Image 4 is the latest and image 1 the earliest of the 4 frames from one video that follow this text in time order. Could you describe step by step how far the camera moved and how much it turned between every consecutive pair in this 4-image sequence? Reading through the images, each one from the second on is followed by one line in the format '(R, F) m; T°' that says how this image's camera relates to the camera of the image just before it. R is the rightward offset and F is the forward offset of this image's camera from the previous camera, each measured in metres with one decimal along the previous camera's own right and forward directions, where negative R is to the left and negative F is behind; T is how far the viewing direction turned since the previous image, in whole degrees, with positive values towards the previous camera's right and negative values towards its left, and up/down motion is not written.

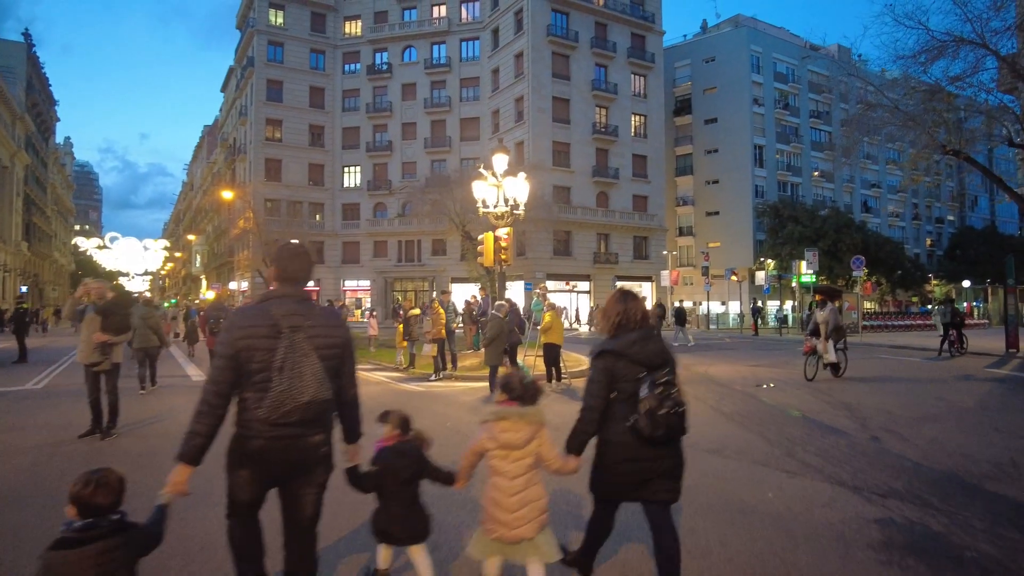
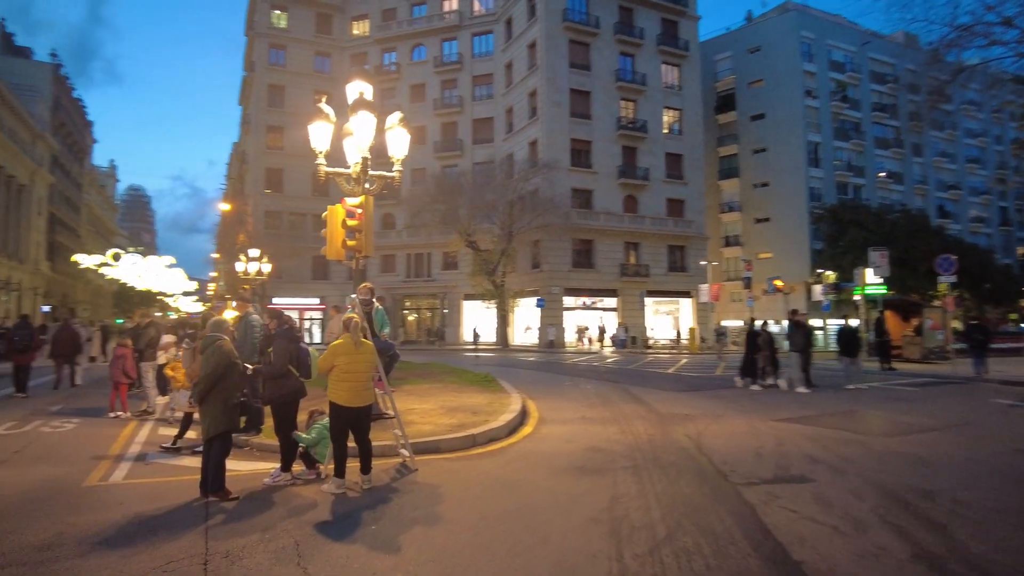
(+2.4, +5.2) m; -5°
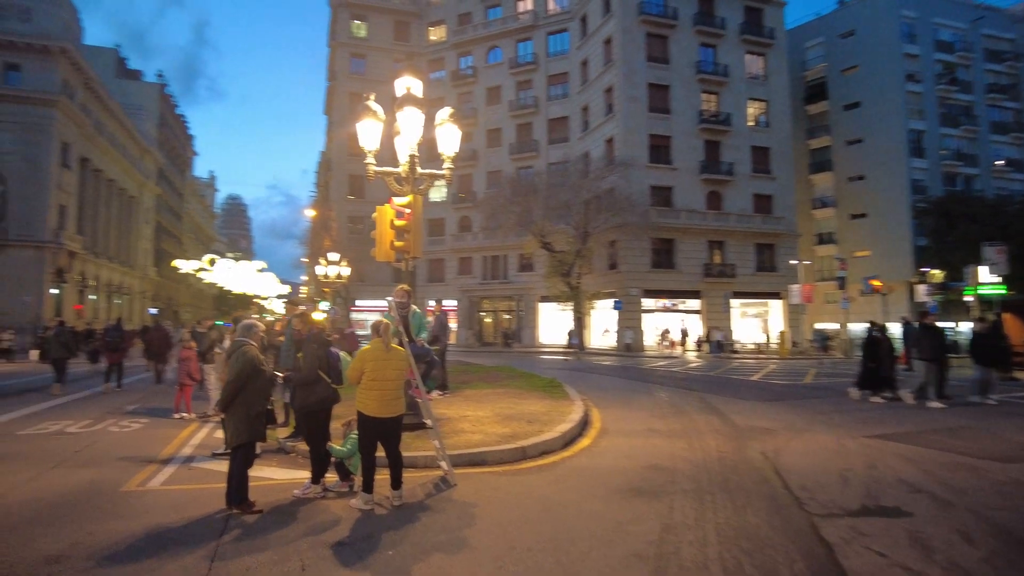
(+0.3, +0.5) m; -7°
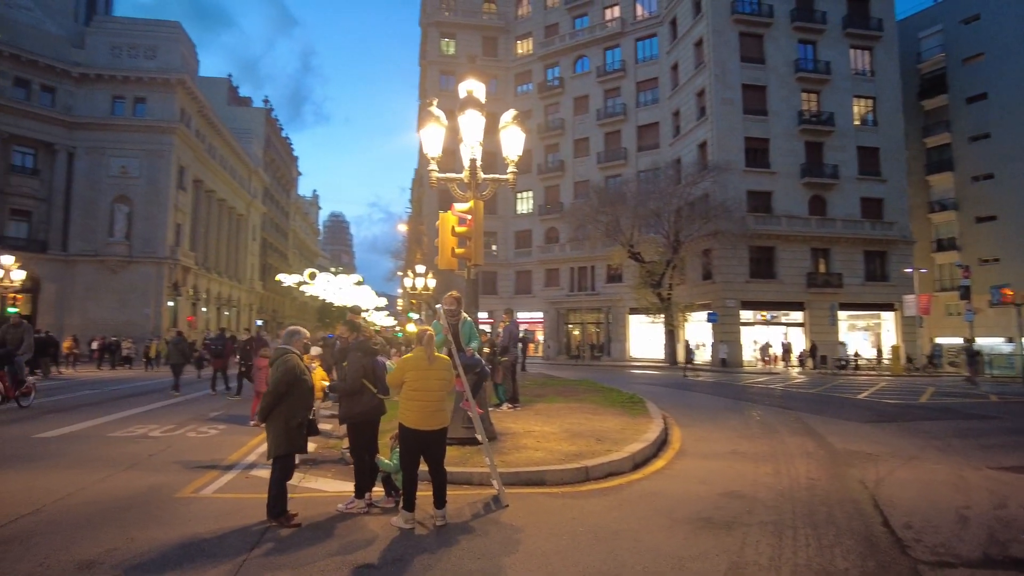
(+0.3, +0.4) m; -8°
